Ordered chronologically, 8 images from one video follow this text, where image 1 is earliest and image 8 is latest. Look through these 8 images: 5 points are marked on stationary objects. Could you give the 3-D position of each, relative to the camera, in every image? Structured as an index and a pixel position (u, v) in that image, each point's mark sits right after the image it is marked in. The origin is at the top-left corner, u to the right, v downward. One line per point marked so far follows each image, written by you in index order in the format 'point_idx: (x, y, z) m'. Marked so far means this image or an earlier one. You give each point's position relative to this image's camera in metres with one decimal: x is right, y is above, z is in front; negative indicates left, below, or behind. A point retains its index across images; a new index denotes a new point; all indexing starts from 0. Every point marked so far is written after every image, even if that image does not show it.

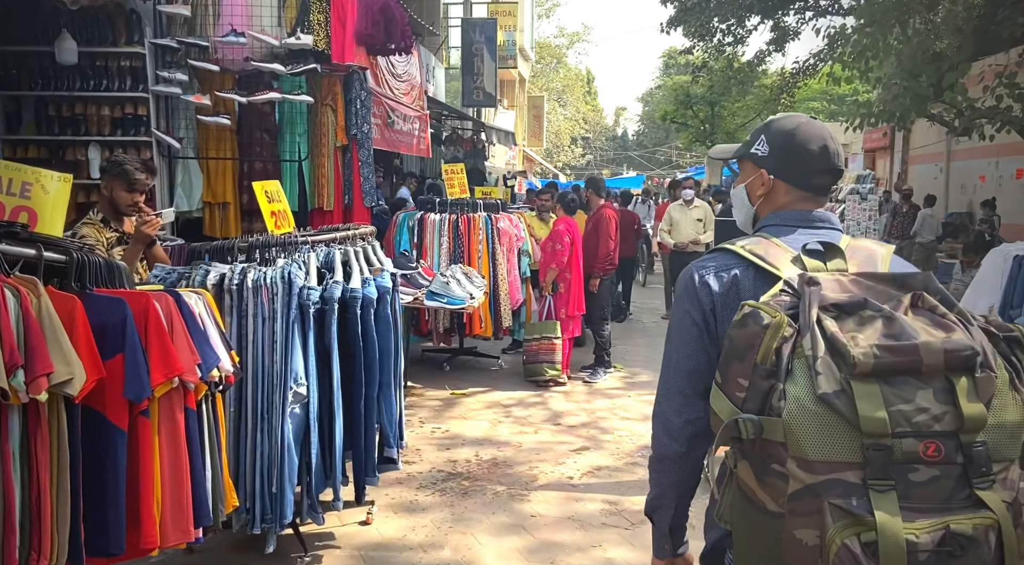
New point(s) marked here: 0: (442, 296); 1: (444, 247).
0: (-0.5, -0.1, +5.7) m
1: (-0.6, +0.3, +7.1) m
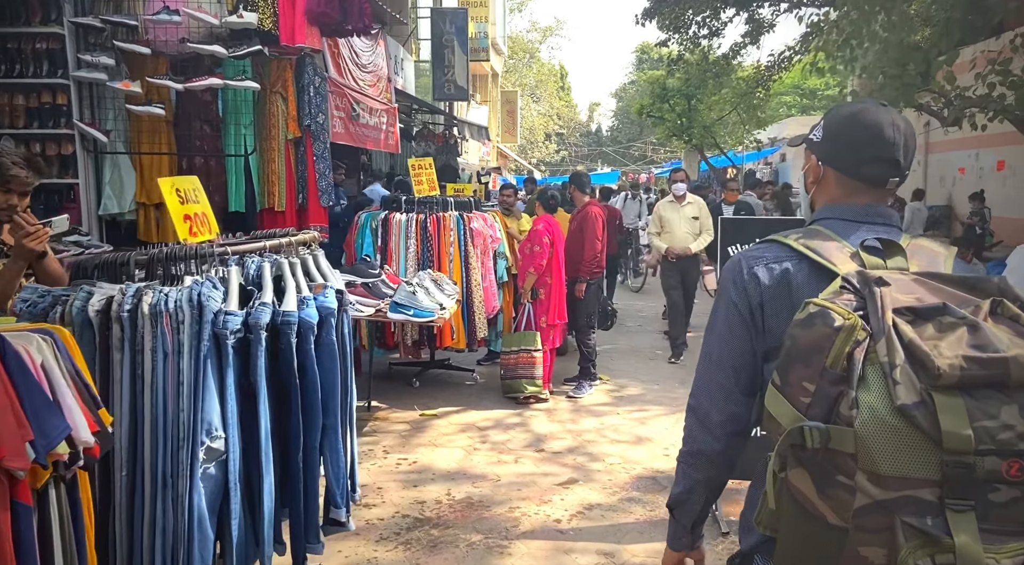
0: (-0.7, -0.2, +5.0) m
1: (-0.9, +0.3, +6.4) m
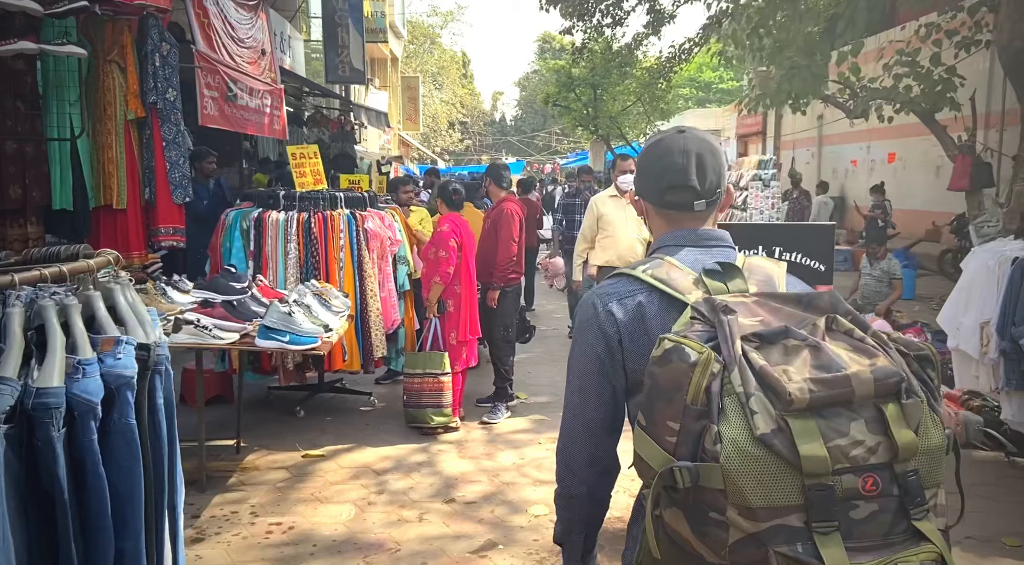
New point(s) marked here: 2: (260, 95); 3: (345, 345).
0: (-1.2, -0.3, +4.0) m
1: (-1.6, +0.2, +5.4) m
2: (-3.2, +2.4, +9.6) m
3: (-1.2, -0.4, +5.5) m
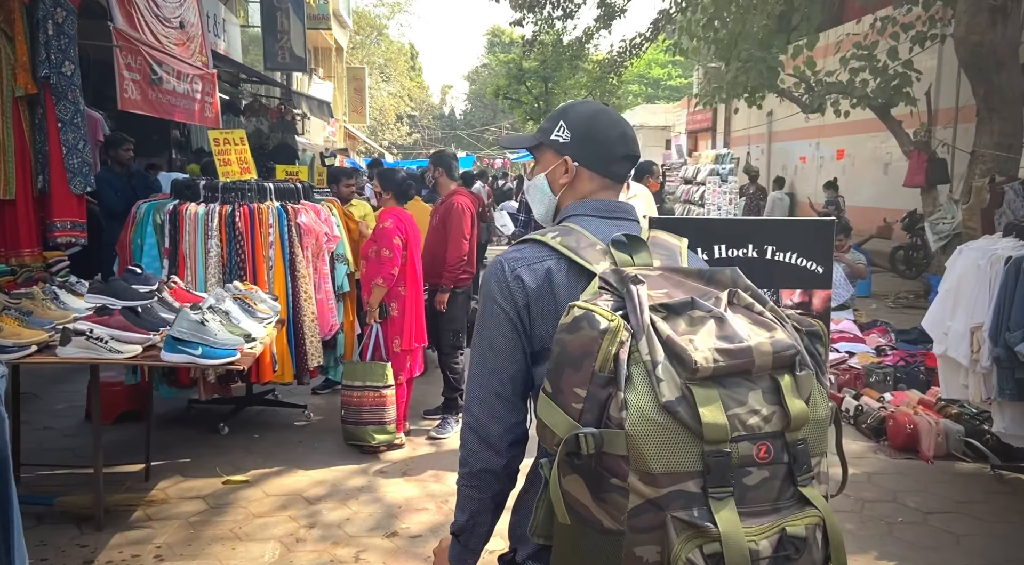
0: (-1.4, -0.3, +3.5) m
1: (-1.9, +0.2, +4.8) m
2: (-3.8, +2.4, +8.9) m
3: (-1.5, -0.5, +4.9) m
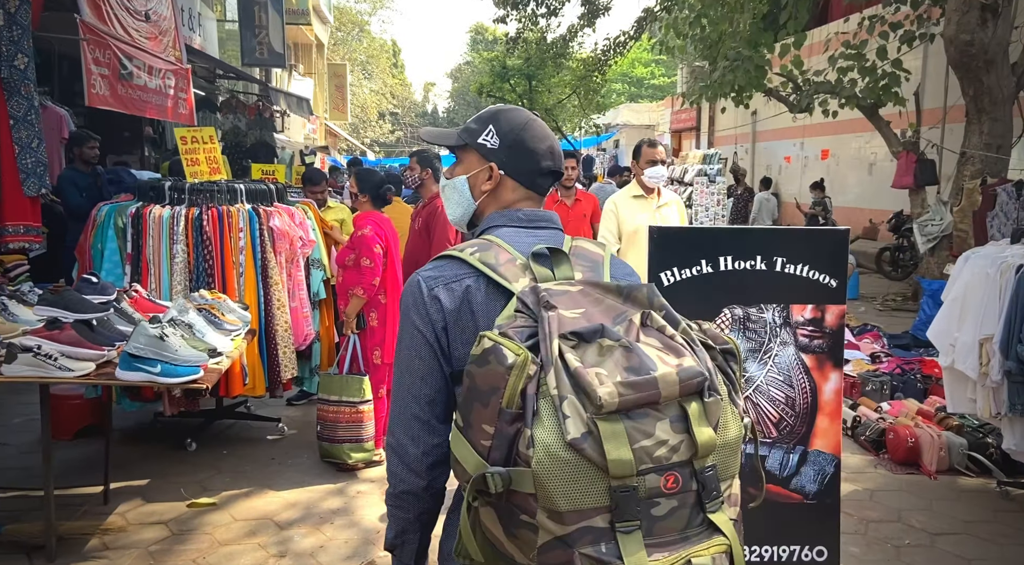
0: (-1.5, -0.3, +3.2) m
1: (-2.0, +0.1, +4.5) m
2: (-4.0, +2.4, +8.6) m
3: (-1.6, -0.5, +4.6) m
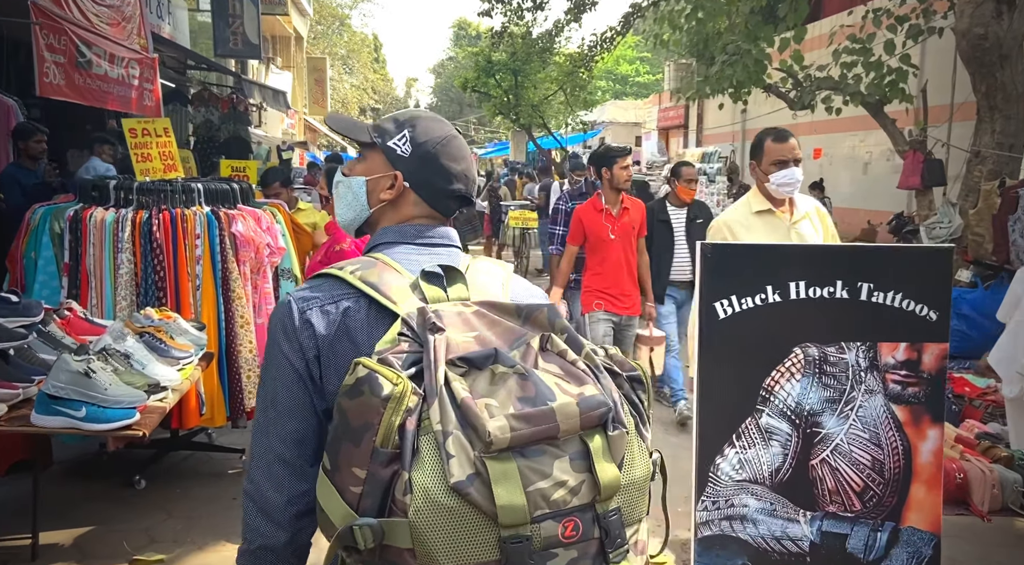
0: (-1.5, -0.4, +2.6) m
1: (-2.0, 0.0, +3.9) m
2: (-4.1, +2.3, +7.9) m
3: (-1.6, -0.6, +4.0) m
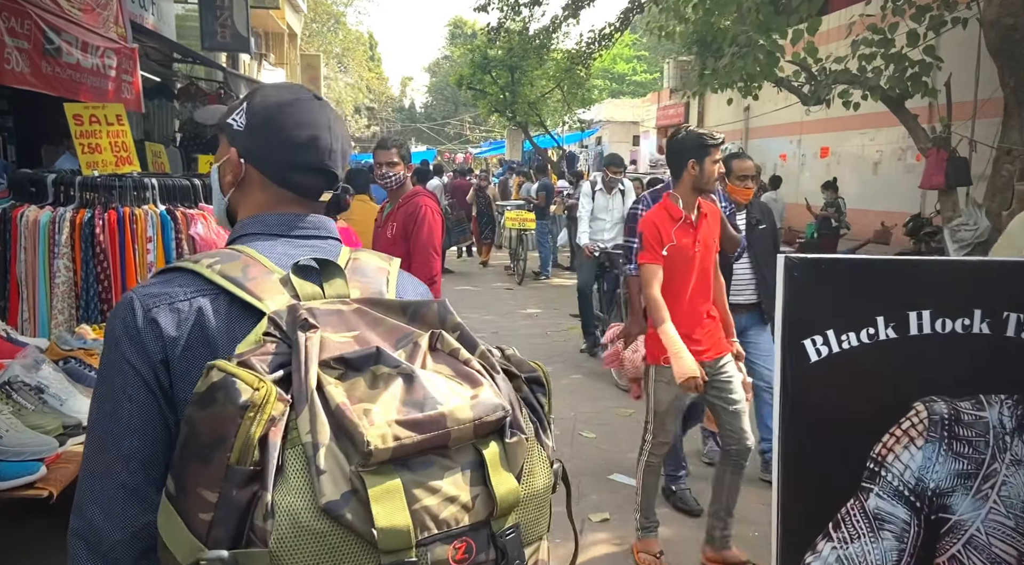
0: (-1.5, -0.5, +2.0) m
1: (-1.9, 0.0, +3.3) m
2: (-4.1, +2.3, +7.3) m
3: (-1.6, -0.6, +3.4) m
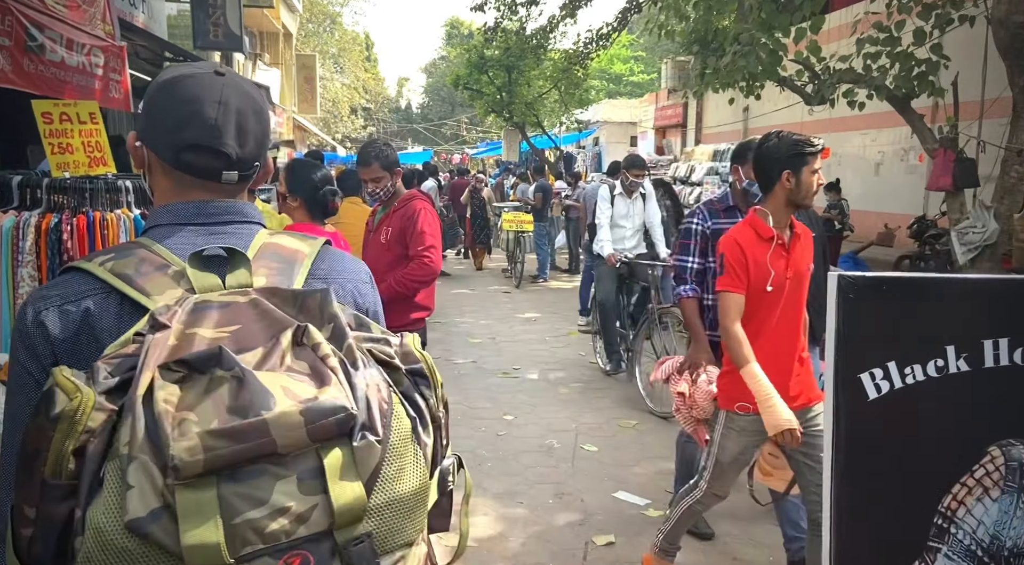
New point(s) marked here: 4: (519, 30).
0: (-1.4, -0.5, +1.8) m
1: (-2.0, 0.0, +3.1) m
2: (-4.1, +2.2, +7.1) m
3: (-1.6, -0.7, +3.2) m
4: (+0.2, +5.0, +14.7) m
